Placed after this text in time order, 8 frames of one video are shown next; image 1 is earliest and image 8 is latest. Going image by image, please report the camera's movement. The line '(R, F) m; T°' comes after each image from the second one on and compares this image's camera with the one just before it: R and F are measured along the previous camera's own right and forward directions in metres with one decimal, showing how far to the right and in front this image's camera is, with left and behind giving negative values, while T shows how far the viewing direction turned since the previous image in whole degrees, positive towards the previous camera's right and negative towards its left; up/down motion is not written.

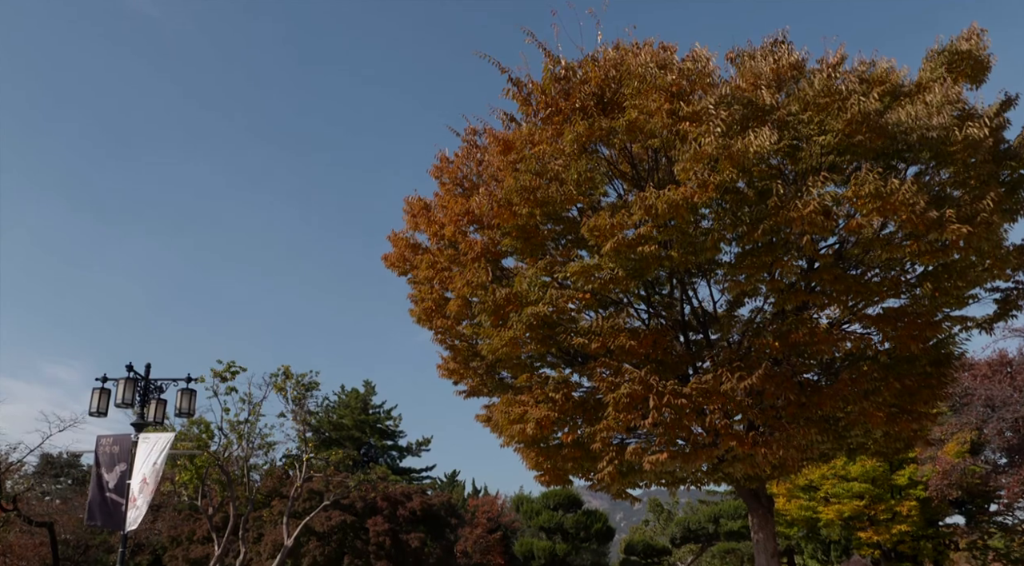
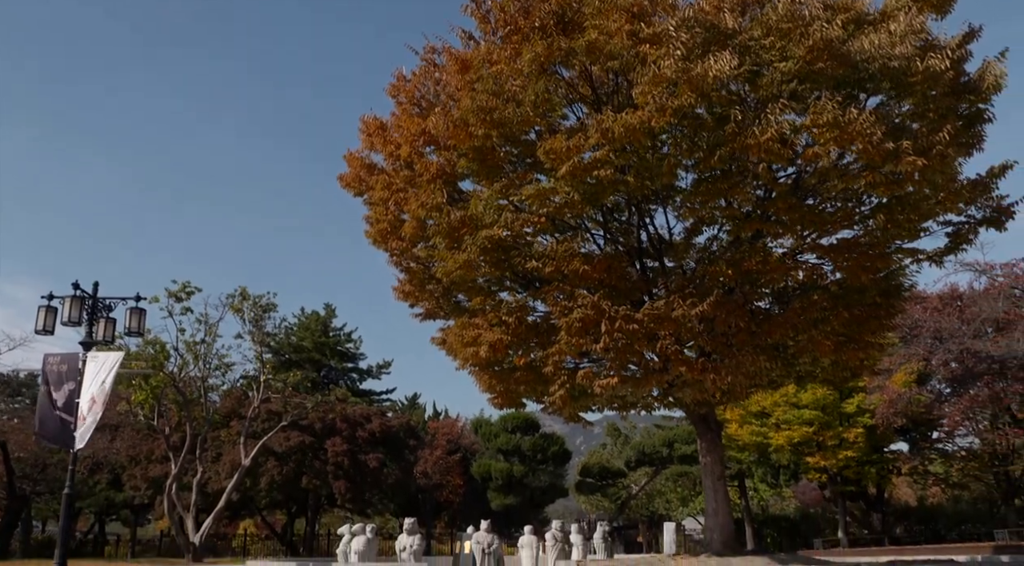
(+0.2, +0.1) m; +2°
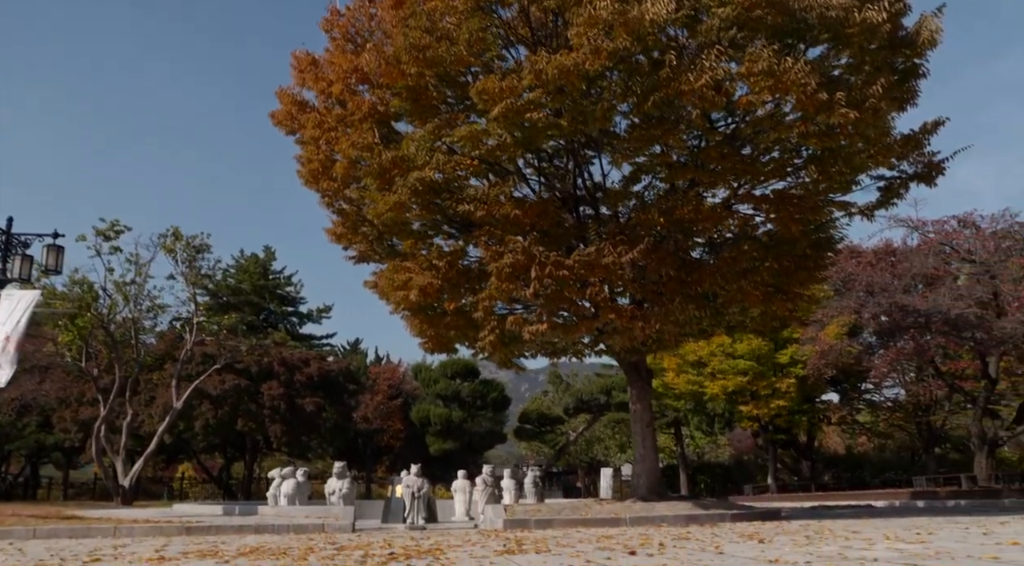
(+0.3, +0.2) m; +3°
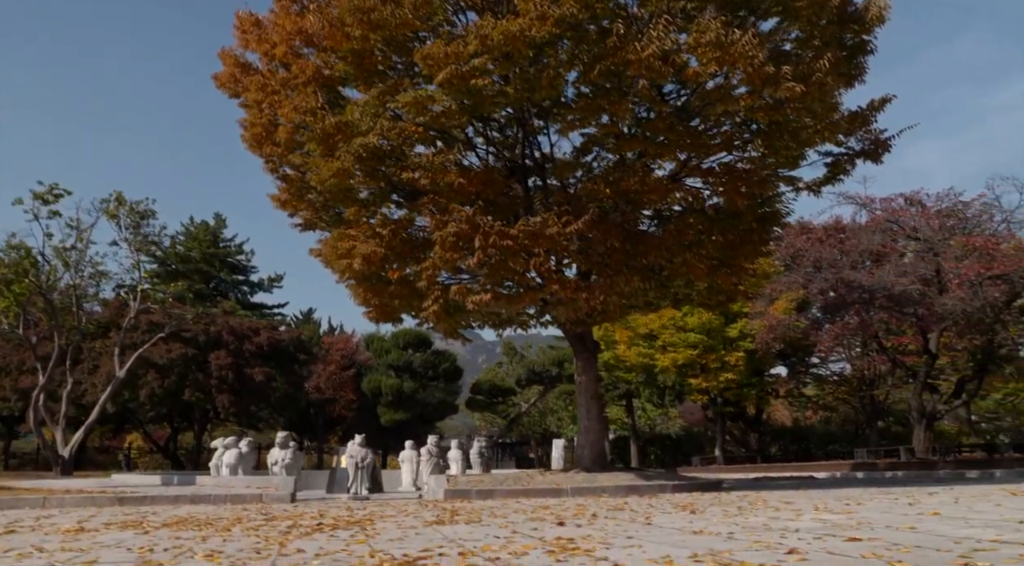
(+0.3, +0.1) m; +3°
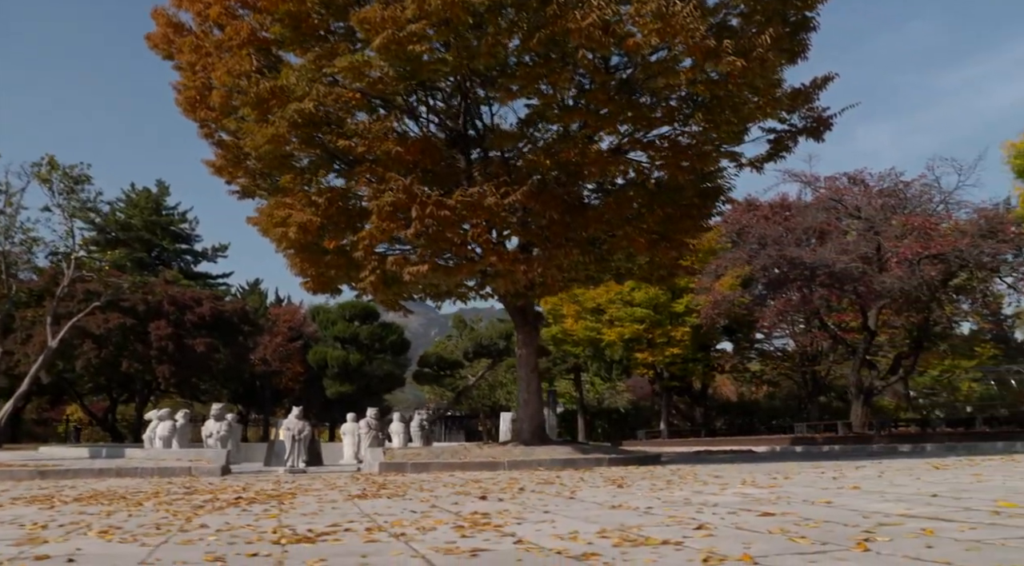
(+0.3, +0.1) m; +3°
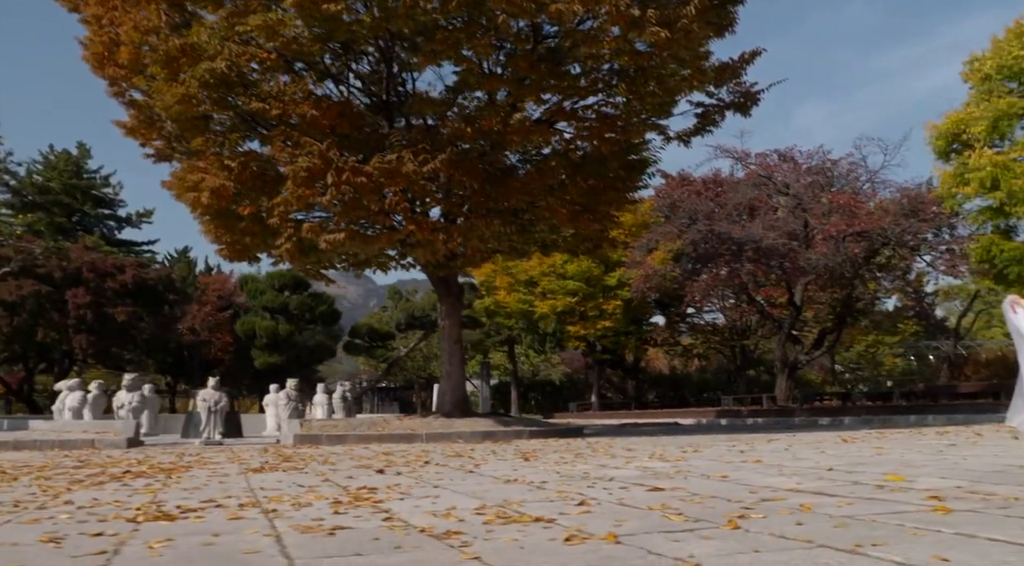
(+0.4, +0.2) m; +4°
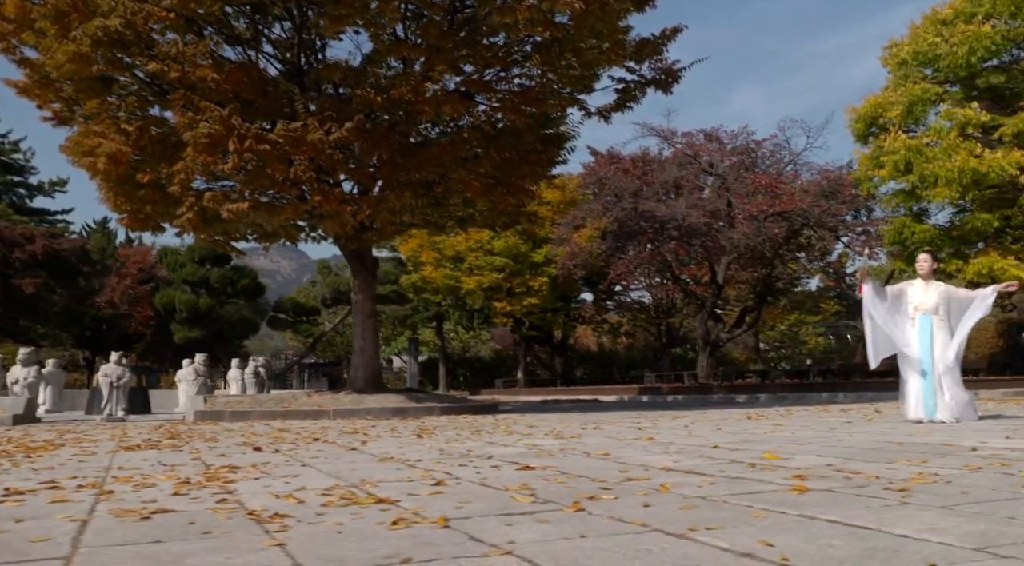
(+0.4, +0.2) m; +4°
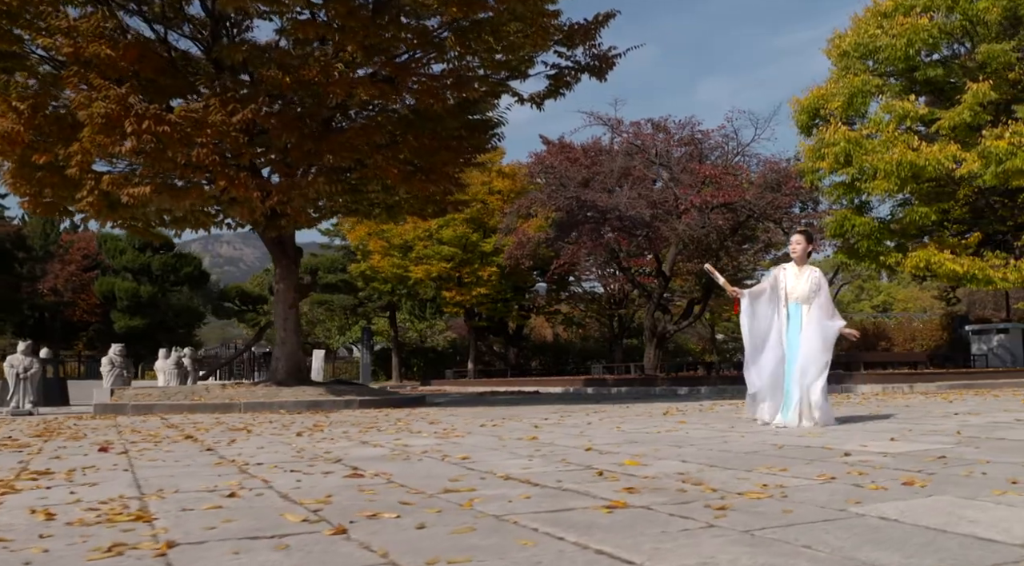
(+0.8, +0.4) m; +2°
